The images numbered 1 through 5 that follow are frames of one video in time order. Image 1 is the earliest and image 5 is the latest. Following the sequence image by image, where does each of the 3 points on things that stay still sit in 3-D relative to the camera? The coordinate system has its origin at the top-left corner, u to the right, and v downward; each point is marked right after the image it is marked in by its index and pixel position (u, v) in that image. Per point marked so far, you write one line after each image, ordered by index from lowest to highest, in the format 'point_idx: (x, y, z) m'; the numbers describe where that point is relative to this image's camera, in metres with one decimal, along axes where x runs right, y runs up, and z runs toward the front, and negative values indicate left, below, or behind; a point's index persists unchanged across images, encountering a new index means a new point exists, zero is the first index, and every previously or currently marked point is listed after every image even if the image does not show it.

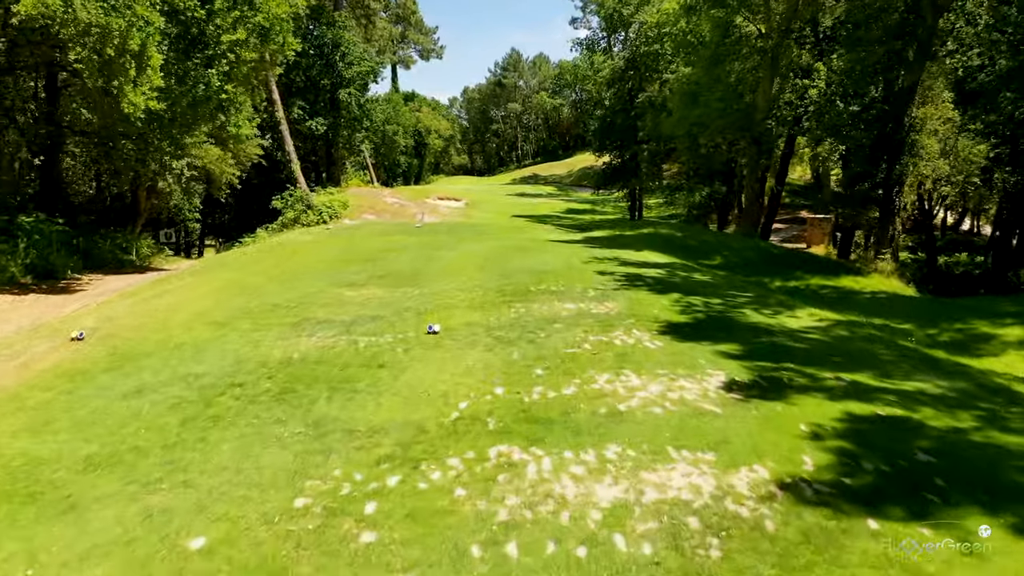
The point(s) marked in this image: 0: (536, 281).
0: (+0.4, +0.1, +11.5) m
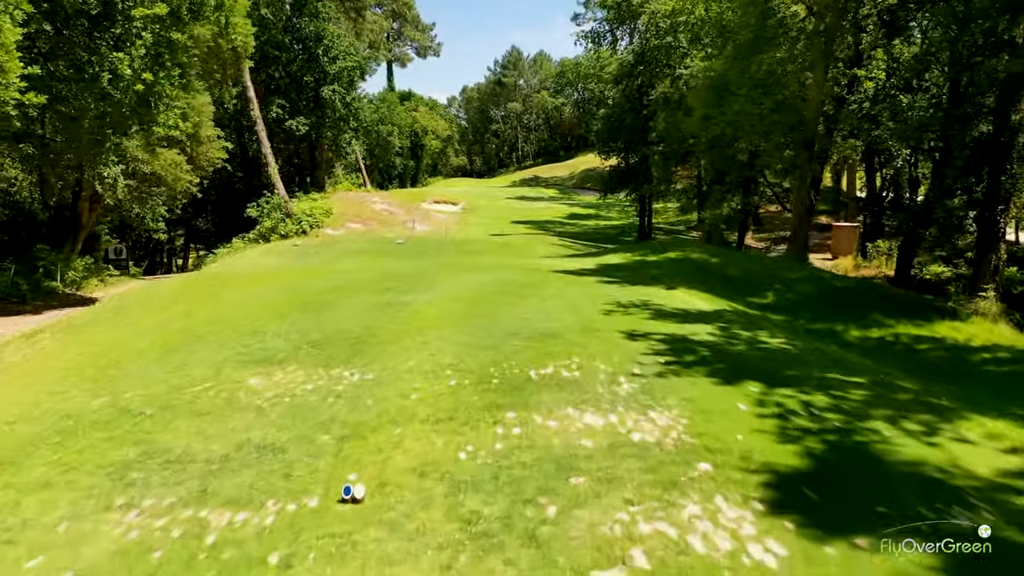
0: (+0.3, -0.8, +7.7) m
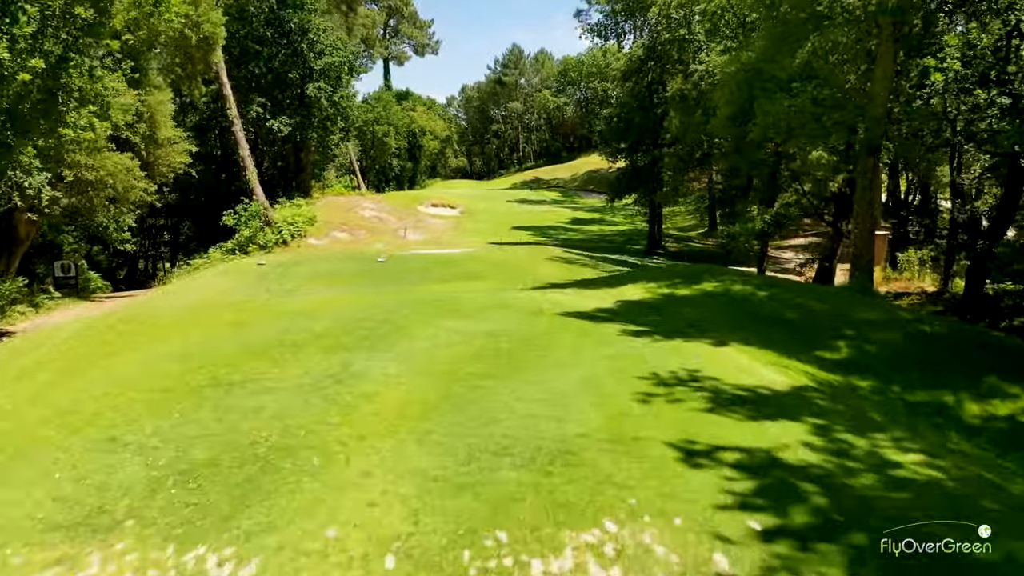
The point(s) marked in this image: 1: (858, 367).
0: (+0.3, -1.6, +4.5) m
1: (+5.3, -1.2, +10.0) m
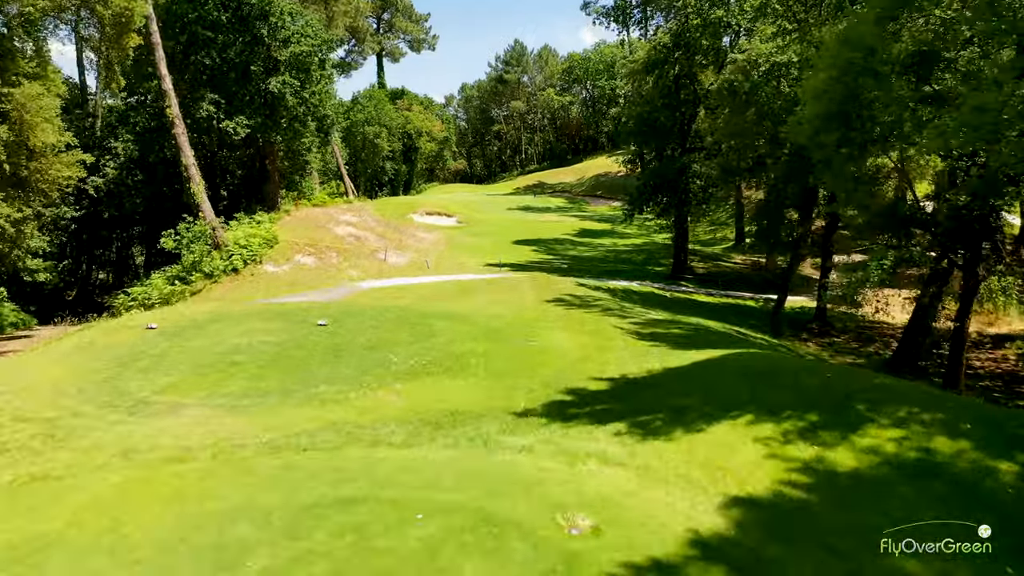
0: (+0.2, -3.3, -1.9) m
1: (+5.2, -2.9, +3.5) m
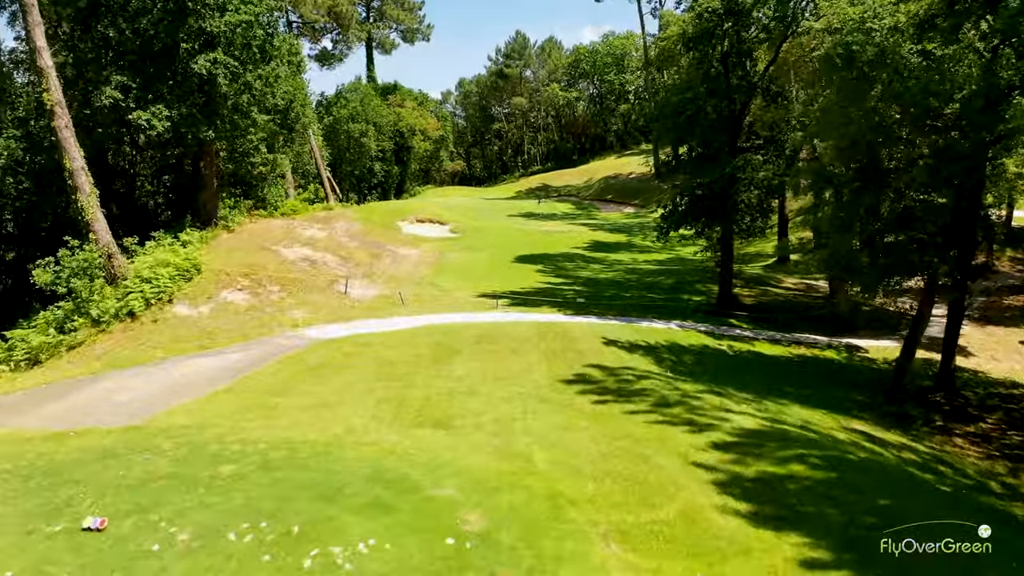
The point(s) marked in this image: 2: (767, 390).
0: (+0.1, -5.0, -9.8) m
1: (+5.2, -4.5, -4.4) m
2: (+6.5, -2.6, +16.7) m
